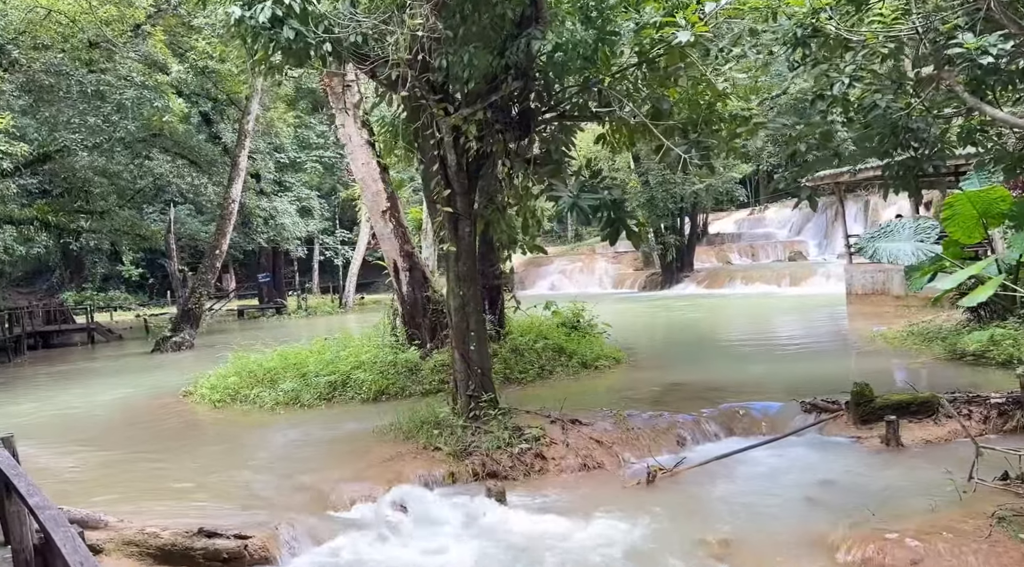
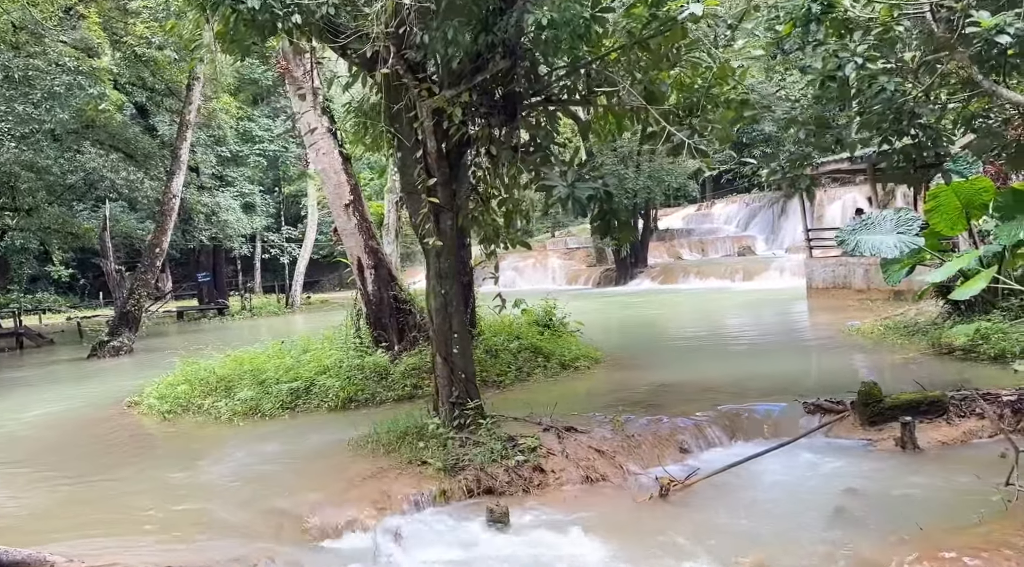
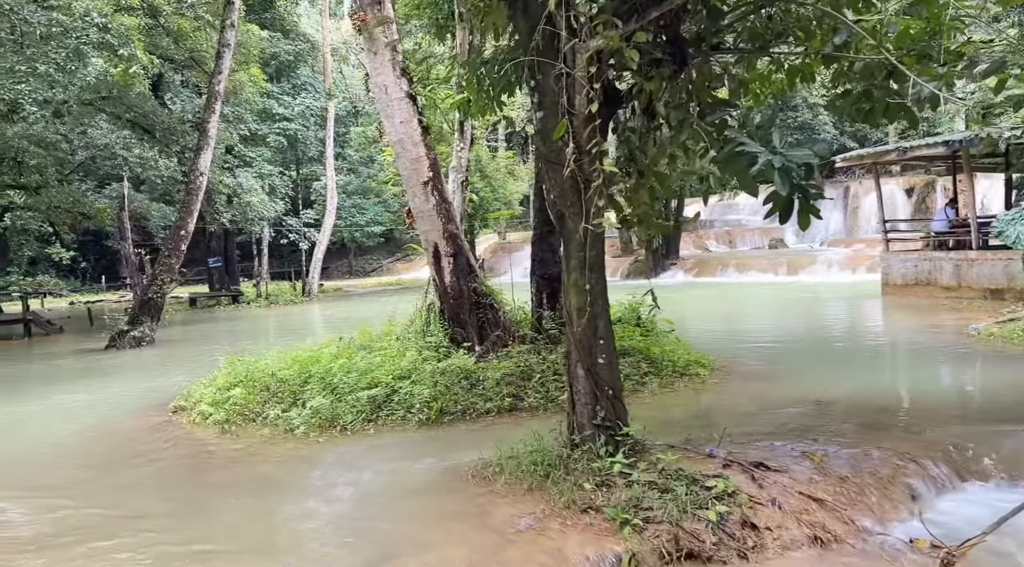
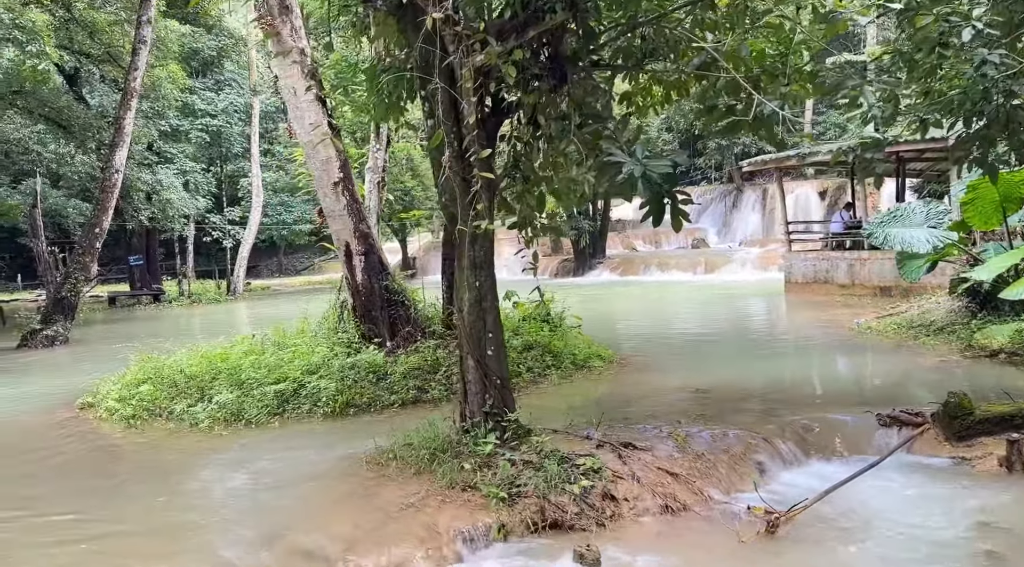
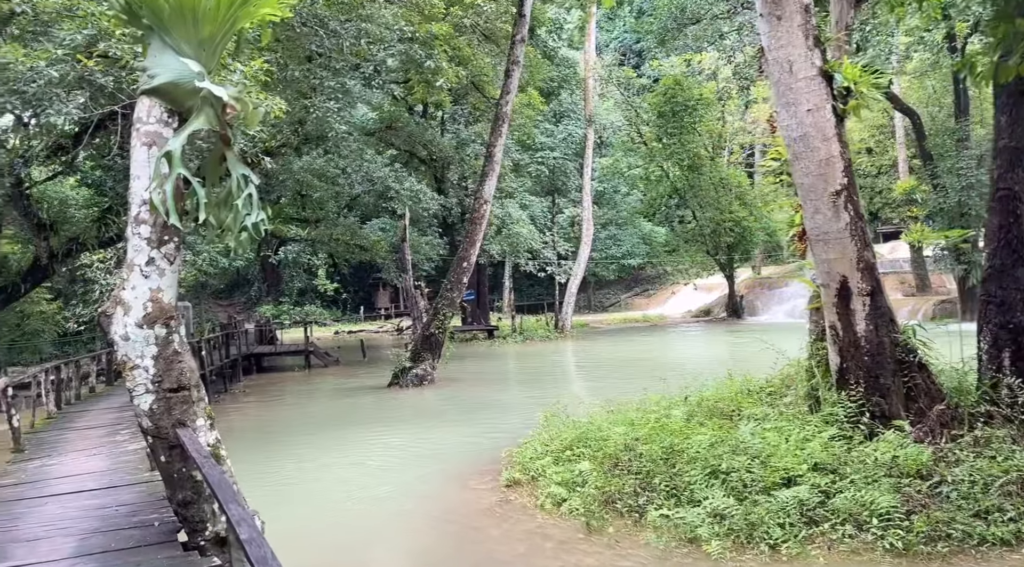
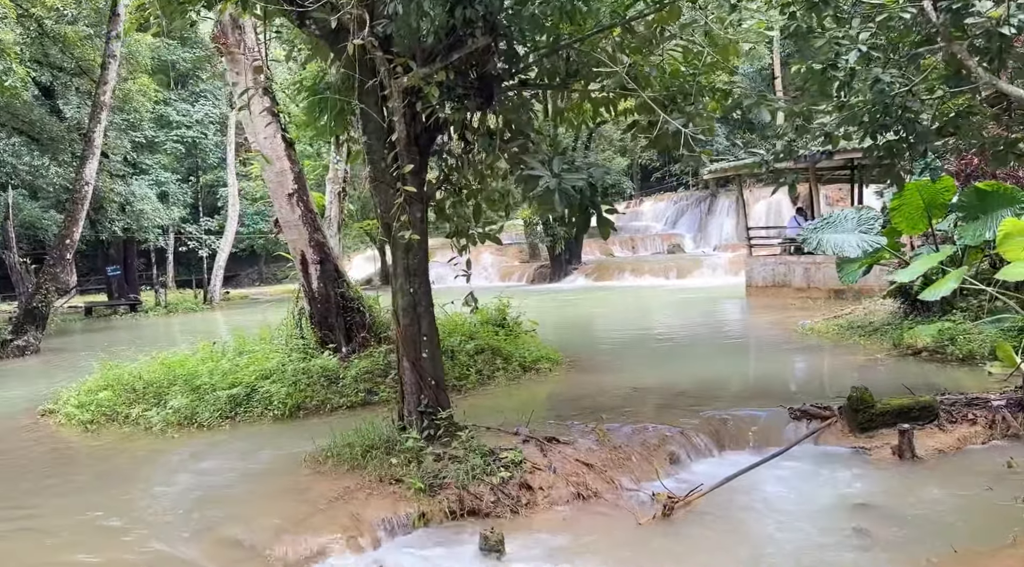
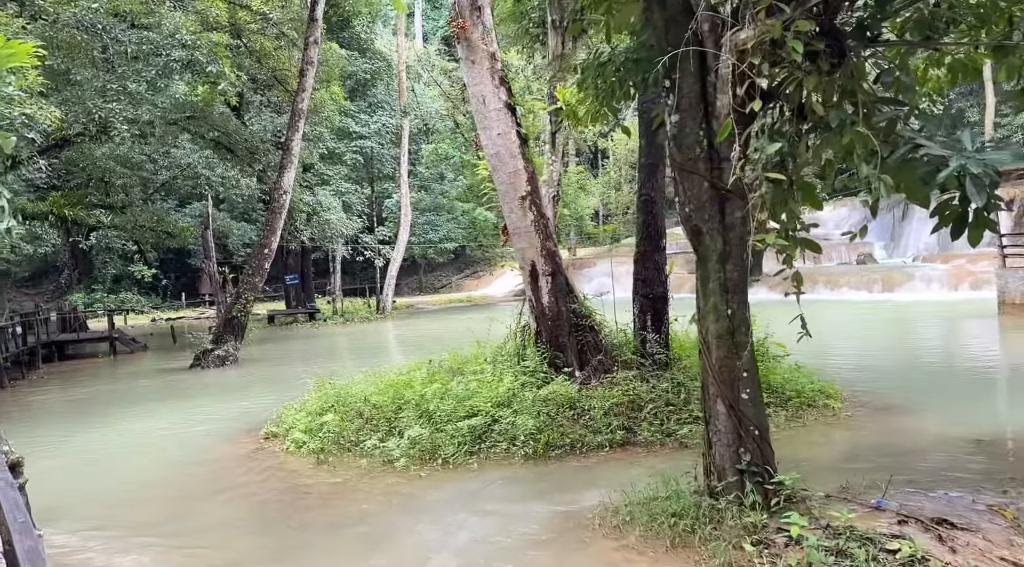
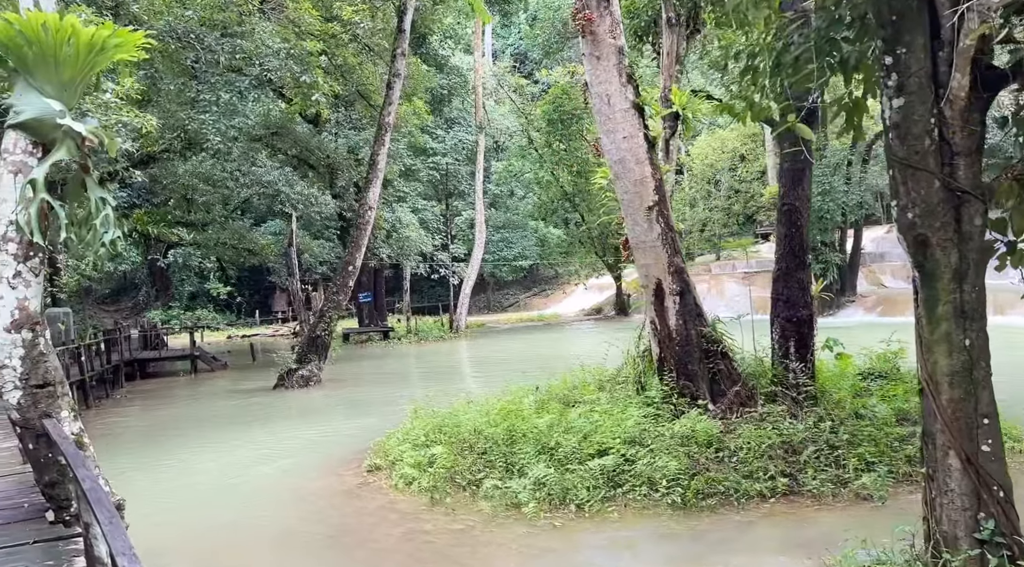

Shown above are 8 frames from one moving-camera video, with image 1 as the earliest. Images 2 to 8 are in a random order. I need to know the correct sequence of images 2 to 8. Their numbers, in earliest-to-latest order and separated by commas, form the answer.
2, 6, 4, 3, 7, 8, 5
